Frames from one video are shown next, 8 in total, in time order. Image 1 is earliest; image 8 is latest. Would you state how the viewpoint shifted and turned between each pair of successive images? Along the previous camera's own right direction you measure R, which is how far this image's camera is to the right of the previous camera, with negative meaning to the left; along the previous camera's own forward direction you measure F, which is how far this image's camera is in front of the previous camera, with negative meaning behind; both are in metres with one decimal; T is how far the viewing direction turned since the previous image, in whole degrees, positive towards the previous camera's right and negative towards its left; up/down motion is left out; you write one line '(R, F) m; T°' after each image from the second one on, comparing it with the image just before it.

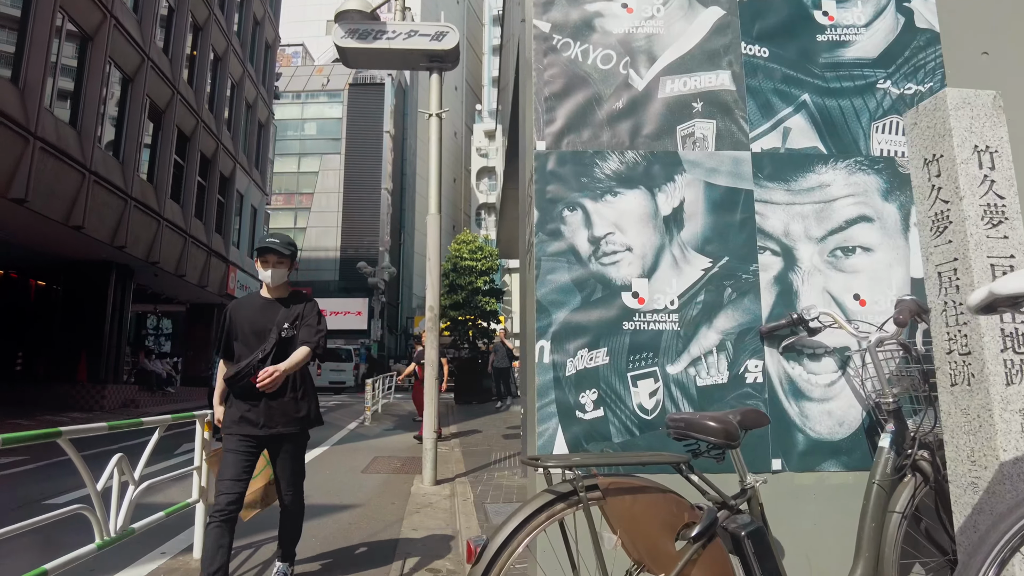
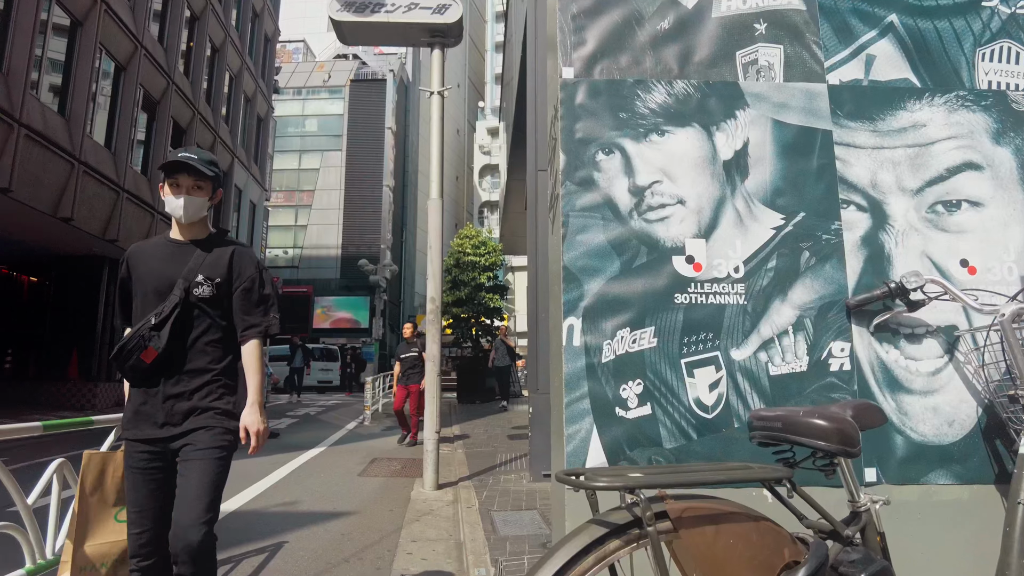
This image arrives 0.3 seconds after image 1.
(0.0, +0.5) m; 0°
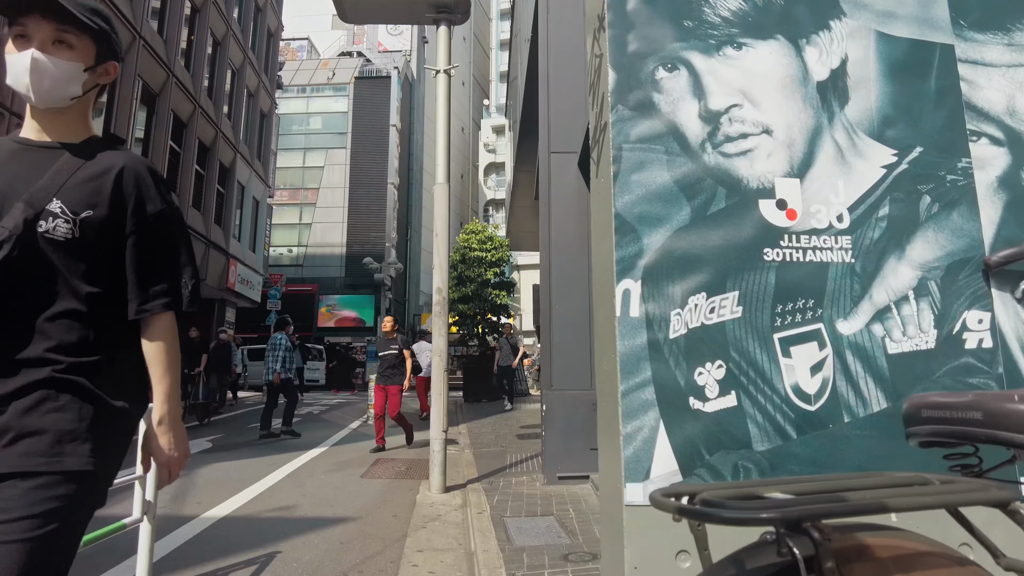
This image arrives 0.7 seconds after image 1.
(-0.1, +0.4) m; 0°
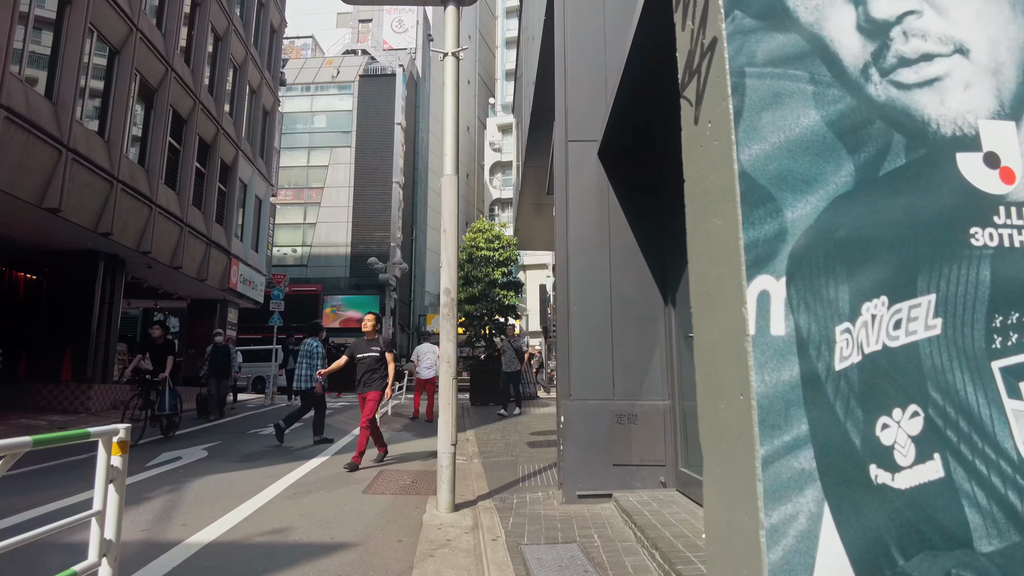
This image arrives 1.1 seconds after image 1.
(-0.1, +0.5) m; 0°
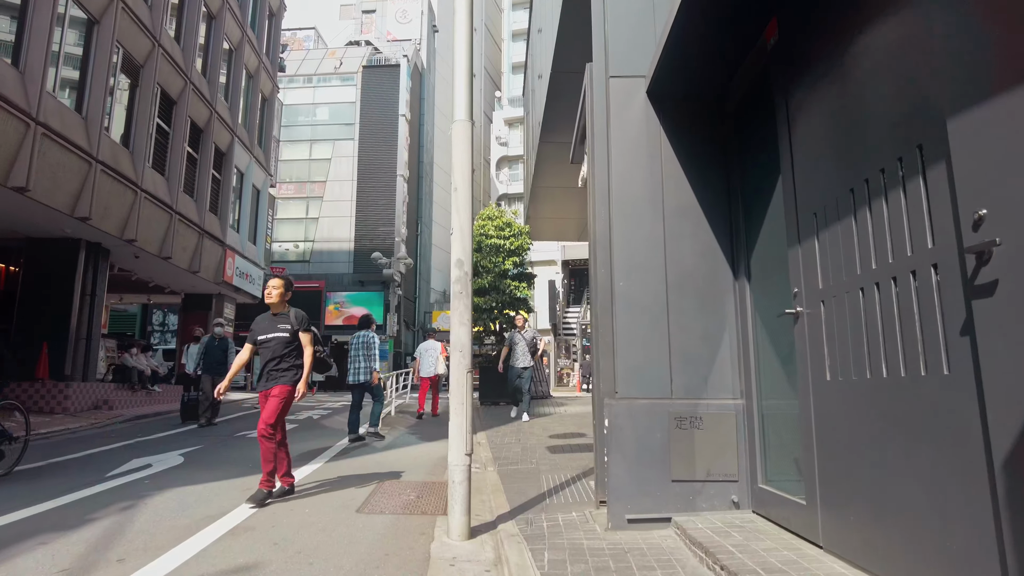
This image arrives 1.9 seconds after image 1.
(-0.2, +1.0) m; 0°
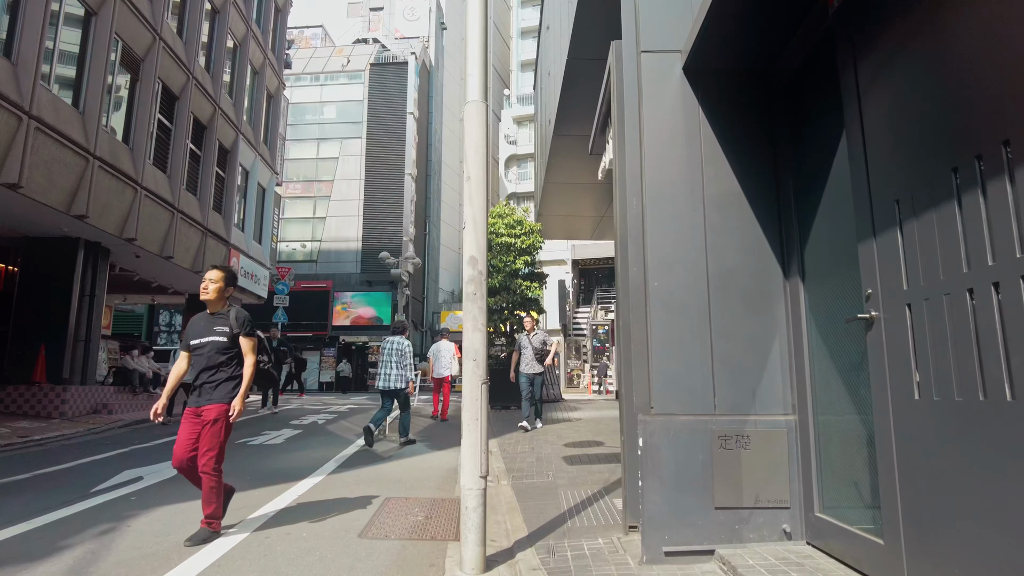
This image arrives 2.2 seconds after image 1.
(-0.1, +0.5) m; -1°
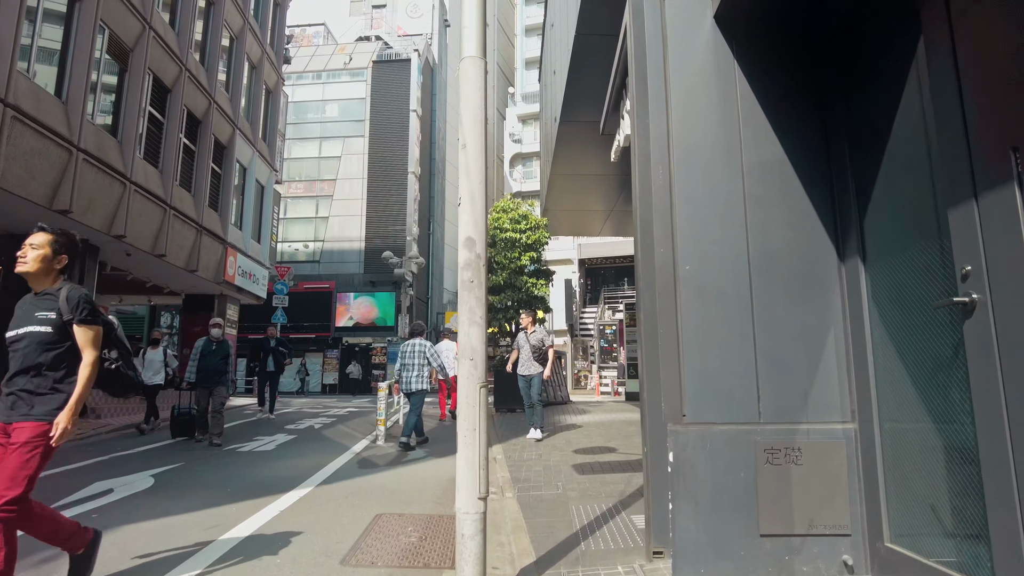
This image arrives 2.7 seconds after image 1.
(0.0, +0.6) m; -1°
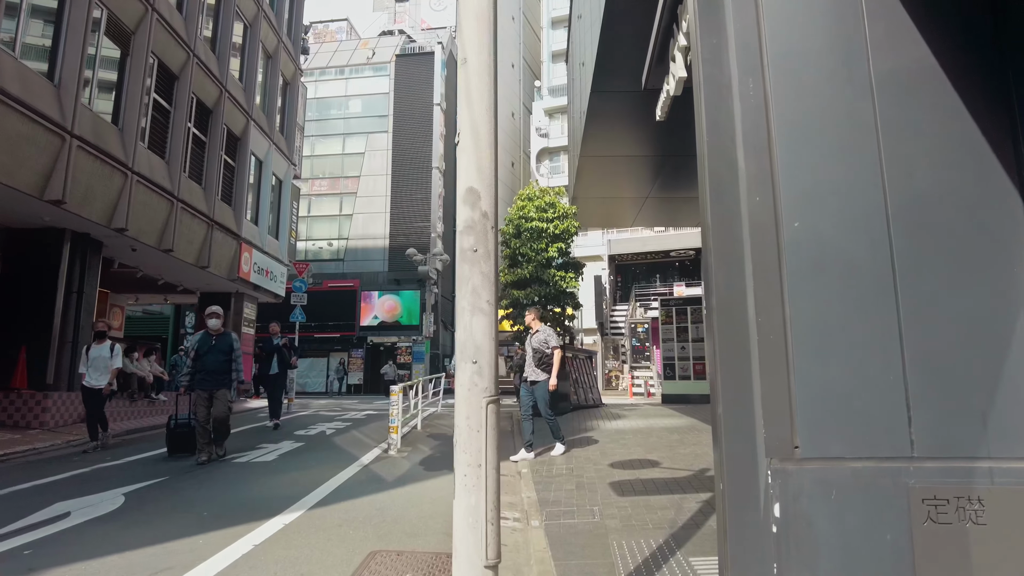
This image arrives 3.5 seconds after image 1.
(0.0, +1.0) m; -2°
